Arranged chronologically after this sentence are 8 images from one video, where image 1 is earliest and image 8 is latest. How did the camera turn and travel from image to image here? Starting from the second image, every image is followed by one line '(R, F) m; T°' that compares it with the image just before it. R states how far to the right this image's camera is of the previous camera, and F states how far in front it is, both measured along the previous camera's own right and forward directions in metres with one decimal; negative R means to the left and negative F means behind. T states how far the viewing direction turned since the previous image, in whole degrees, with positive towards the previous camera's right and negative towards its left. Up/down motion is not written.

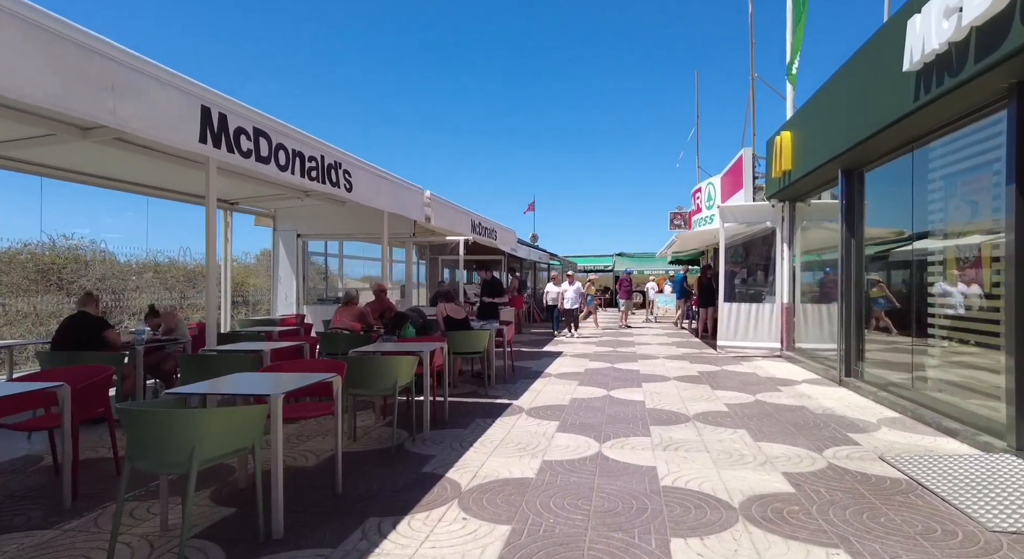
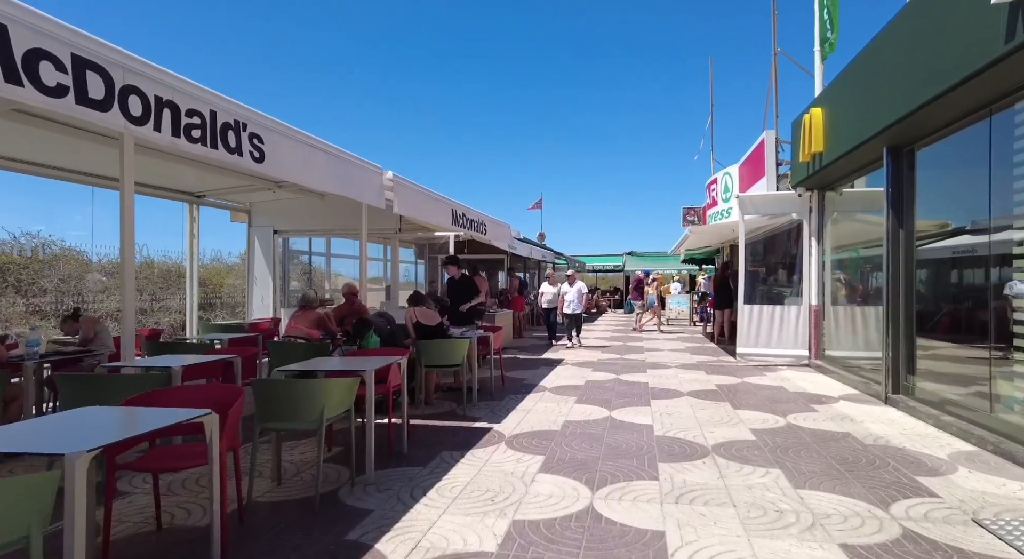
(+0.3, +1.1) m; -1°
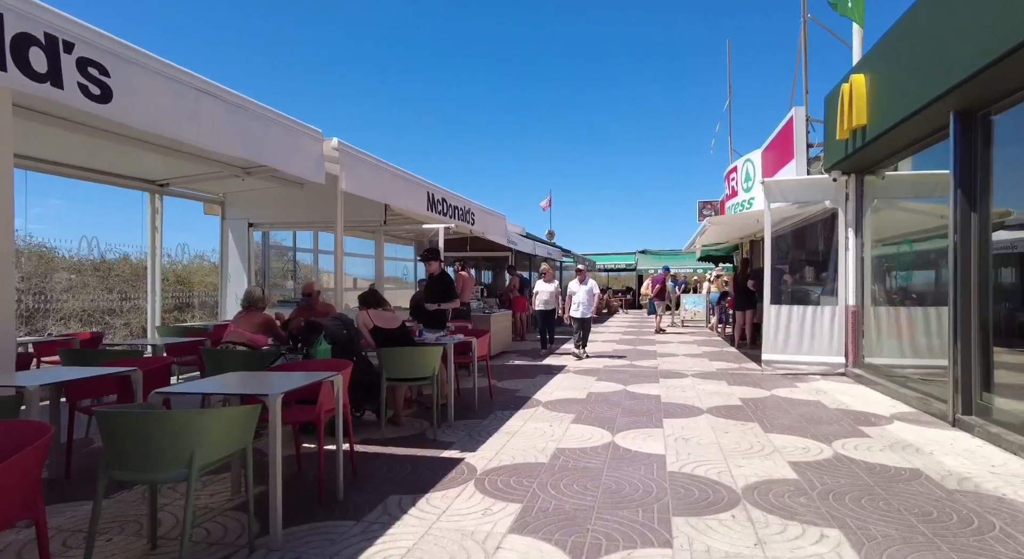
(+0.3, +1.1) m; -1°
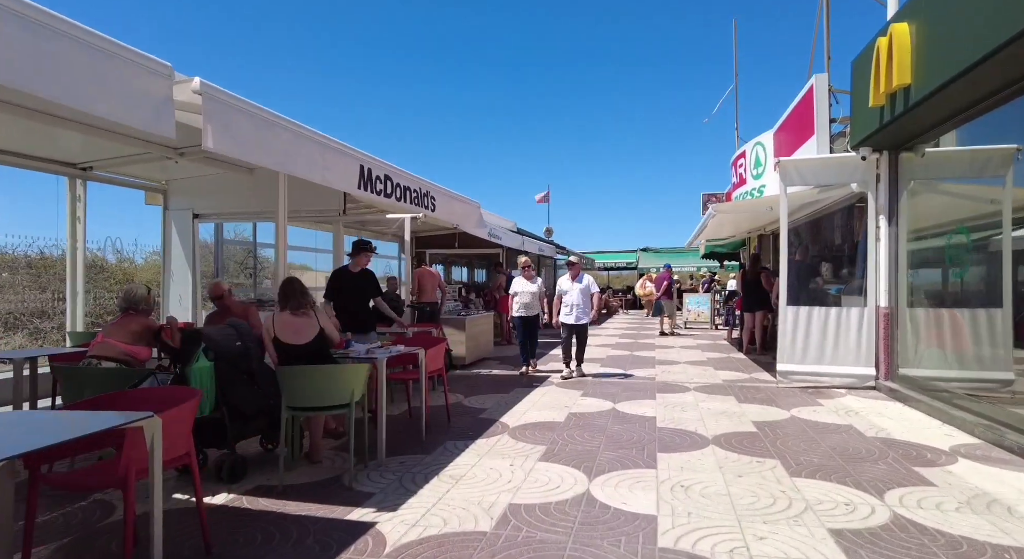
(+0.4, +1.2) m; 0°
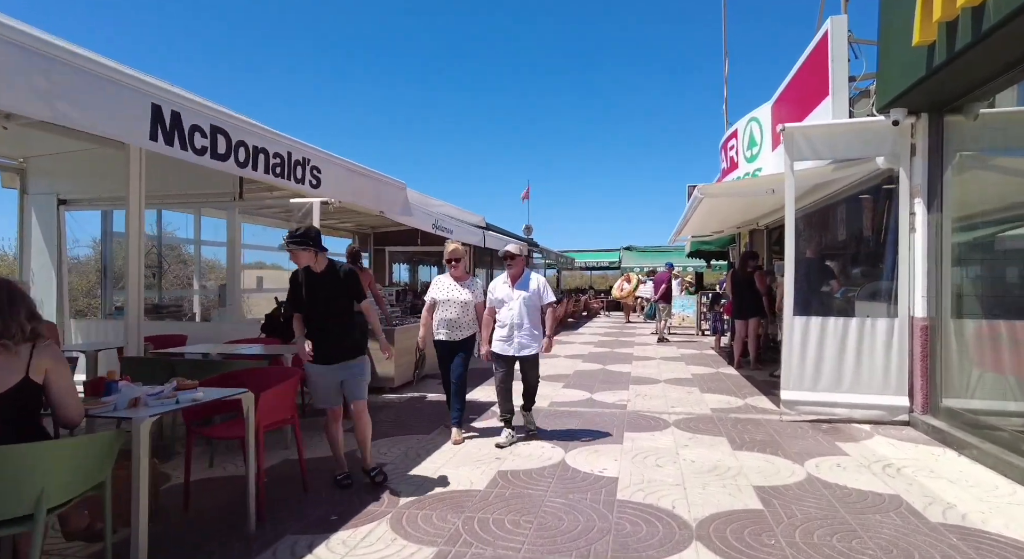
(+0.6, +1.7) m; +1°
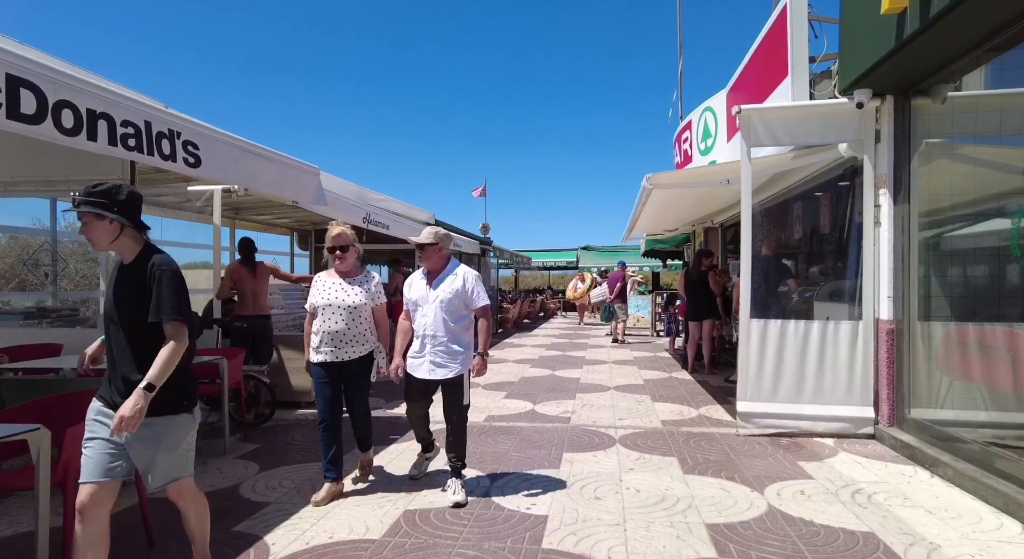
(+0.3, +0.7) m; +4°
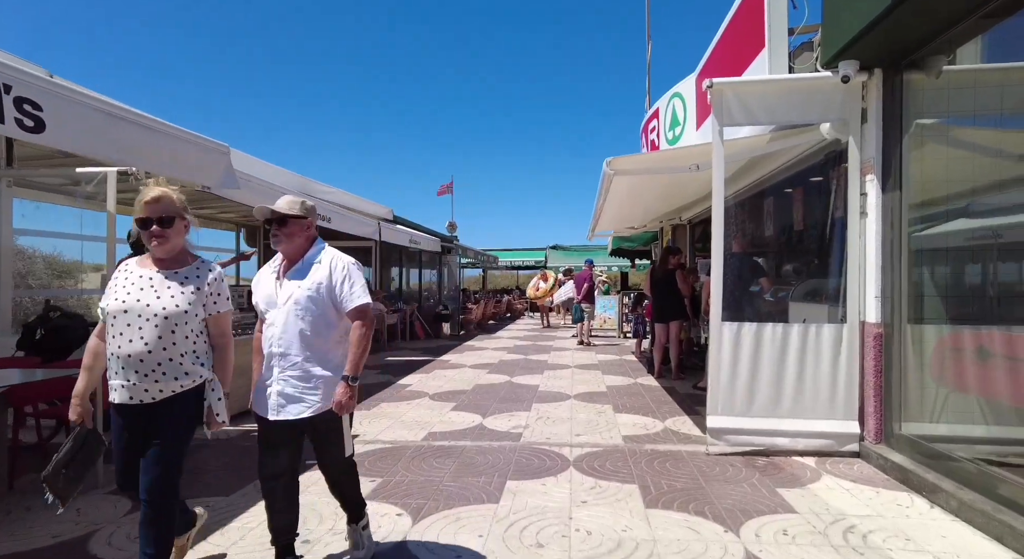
(+0.3, +0.7) m; +3°
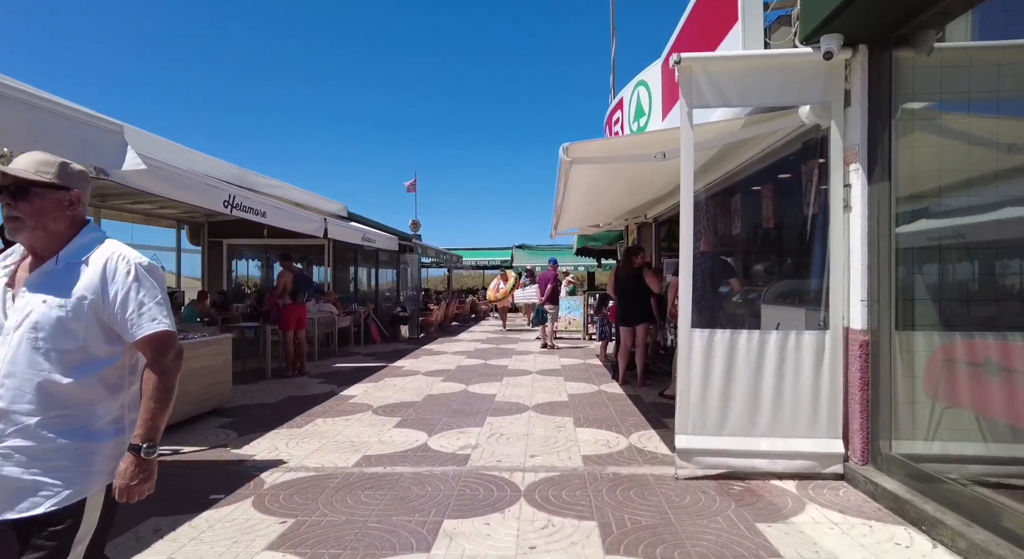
(+0.2, +0.6) m; +3°
